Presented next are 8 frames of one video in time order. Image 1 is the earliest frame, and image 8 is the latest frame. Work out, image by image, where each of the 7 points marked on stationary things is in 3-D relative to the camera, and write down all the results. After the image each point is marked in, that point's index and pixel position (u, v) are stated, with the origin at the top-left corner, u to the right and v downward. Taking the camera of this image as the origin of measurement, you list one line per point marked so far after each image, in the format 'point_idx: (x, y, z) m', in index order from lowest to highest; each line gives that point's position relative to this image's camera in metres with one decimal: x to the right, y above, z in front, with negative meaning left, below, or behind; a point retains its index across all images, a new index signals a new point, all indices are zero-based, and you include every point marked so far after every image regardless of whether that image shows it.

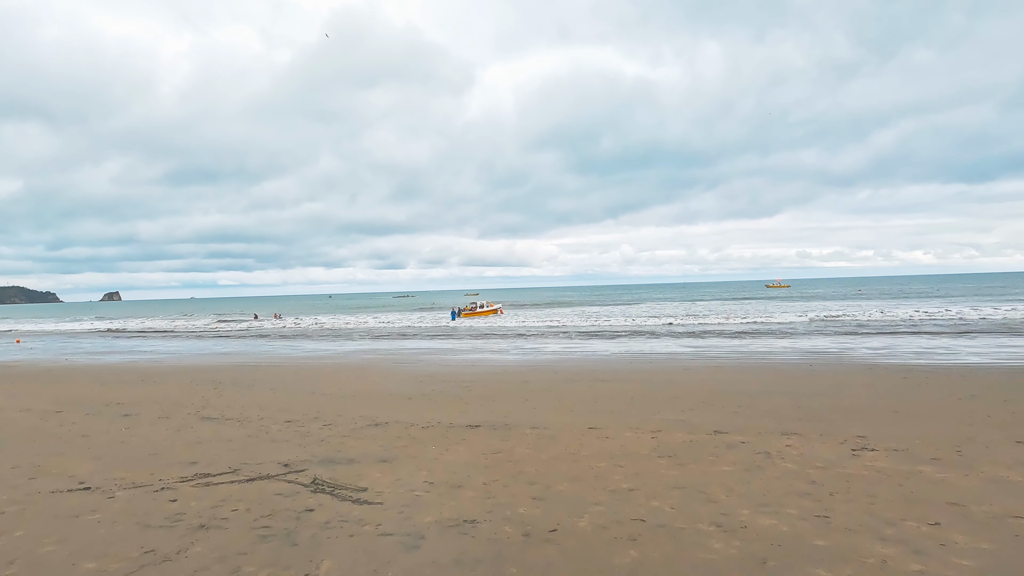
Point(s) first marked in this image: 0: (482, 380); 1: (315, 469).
0: (-0.7, -2.4, +12.2) m
1: (-2.2, -2.0, +5.3) m
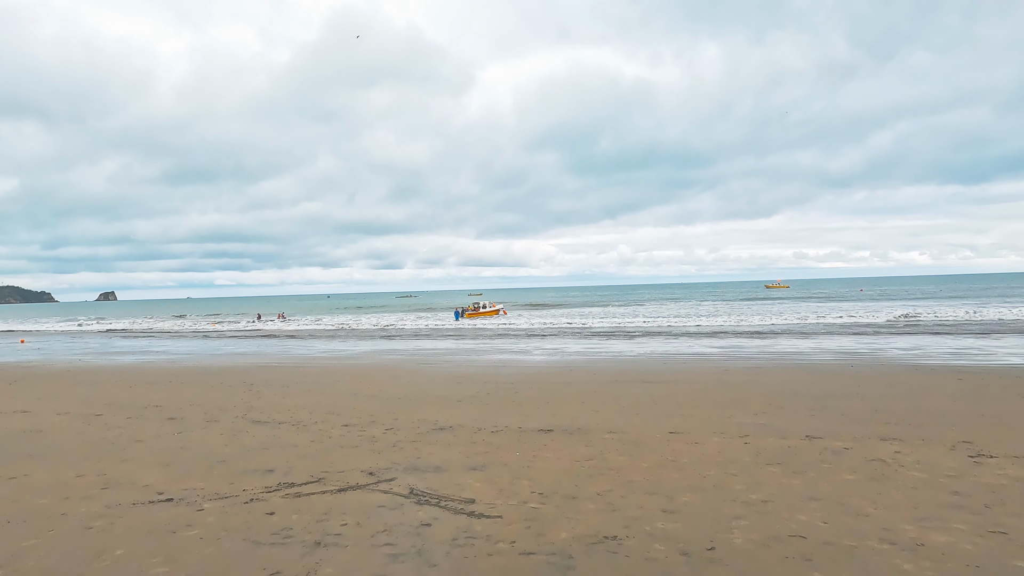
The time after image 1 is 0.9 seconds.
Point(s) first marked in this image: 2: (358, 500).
0: (+0.3, -2.3, +11.9) m
1: (-1.1, -2.0, +5.0) m
2: (-1.4, -2.0, +4.4) m
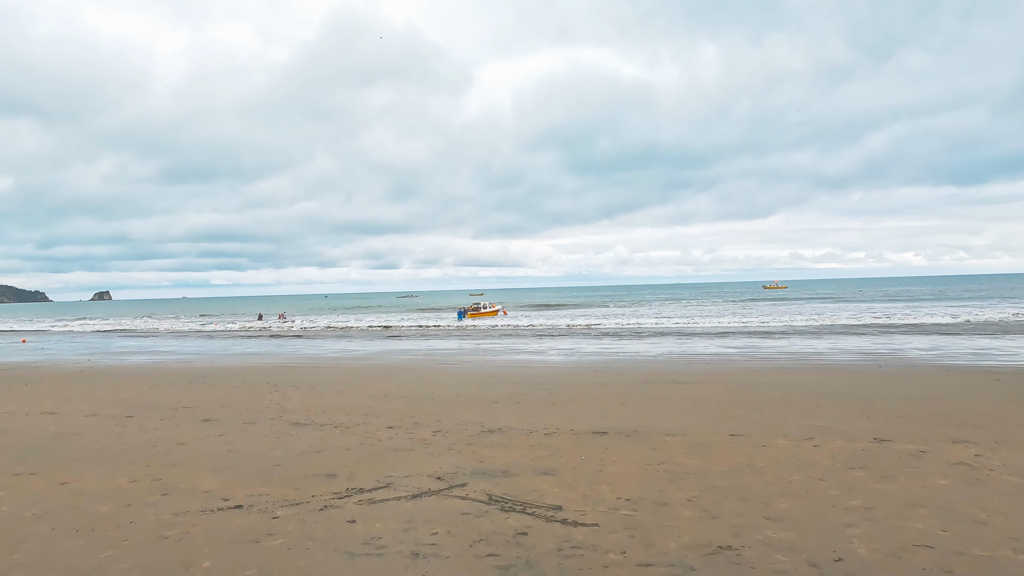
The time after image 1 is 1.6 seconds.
0: (+1.0, -2.3, +11.7) m
1: (-0.3, -2.0, +4.8) m
2: (-0.7, -2.0, +4.3) m
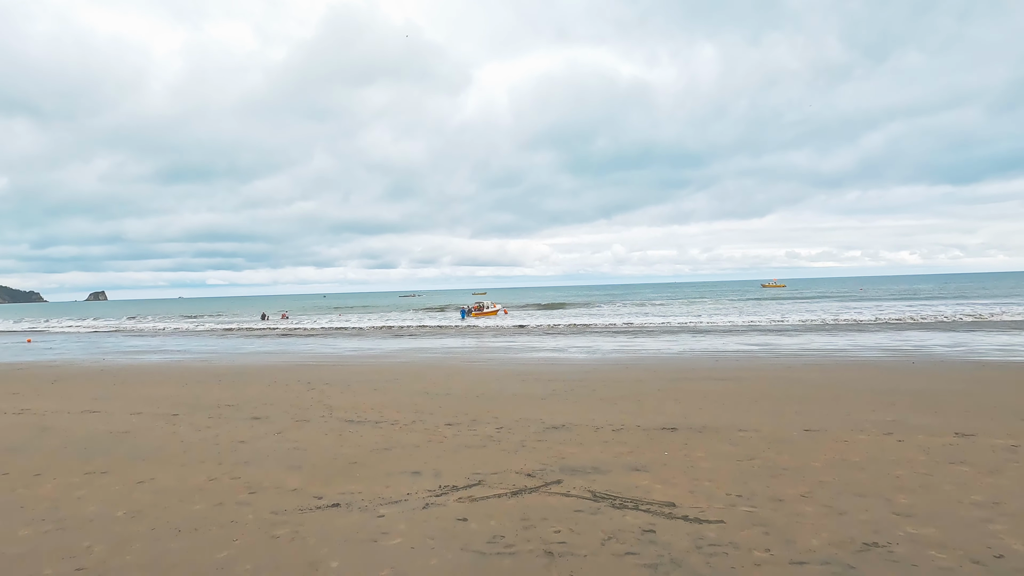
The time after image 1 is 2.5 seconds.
0: (+2.0, -2.2, +11.6) m
1: (+0.6, -1.9, +4.7) m
2: (+0.3, -1.9, +4.1) m
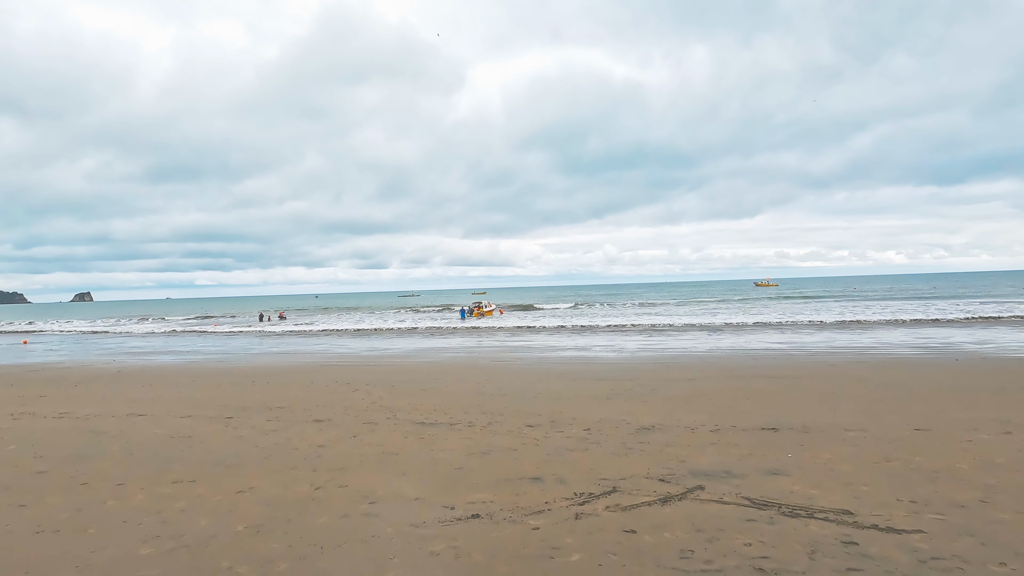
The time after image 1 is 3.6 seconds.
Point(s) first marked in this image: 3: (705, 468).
0: (+3.1, -2.1, +11.3) m
1: (+1.9, -1.8, +4.4) m
2: (+1.6, -1.8, +3.8) m
3: (+2.0, -1.9, +4.9) m
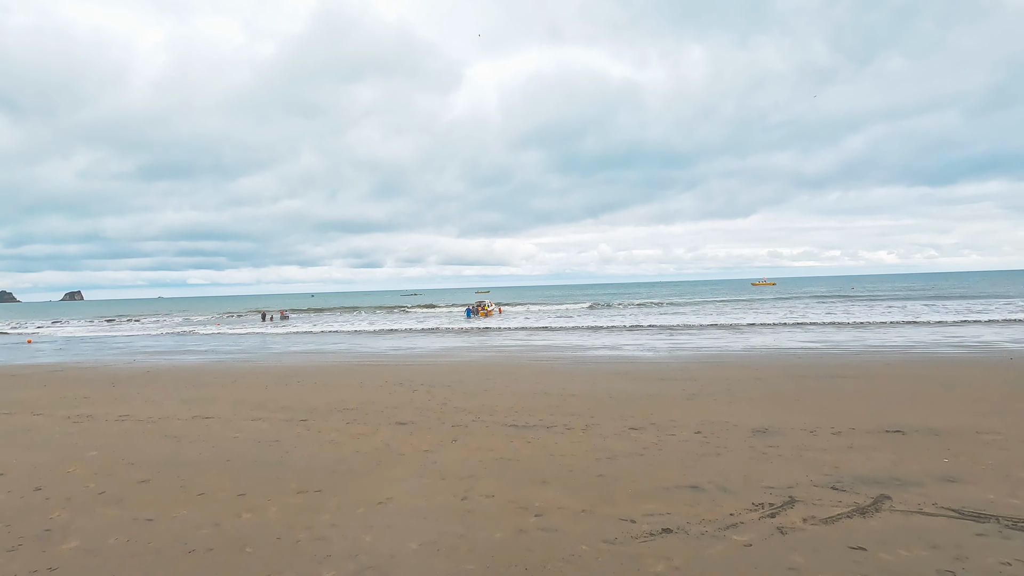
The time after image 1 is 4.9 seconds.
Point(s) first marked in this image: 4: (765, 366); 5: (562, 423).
0: (+4.5, -2.1, +11.0) m
1: (+3.3, -1.8, +4.1) m
2: (+3.0, -1.7, +3.5) m
3: (+3.4, -1.8, +4.6) m
4: (+6.7, -2.1, +12.7) m
5: (+0.7, -2.0, +7.0) m
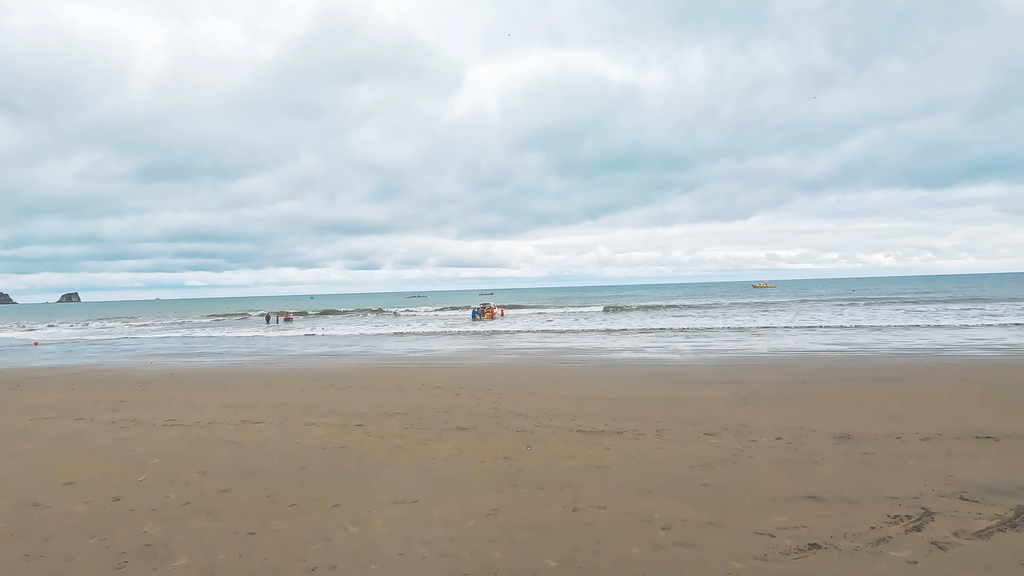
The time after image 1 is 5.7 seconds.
0: (+5.4, -2.1, +10.8) m
1: (+4.3, -1.8, +3.9) m
2: (+4.0, -1.7, +3.3) m
3: (+4.4, -1.8, +4.4) m
4: (+7.6, -2.1, +12.5) m
5: (+1.7, -2.0, +6.8) m
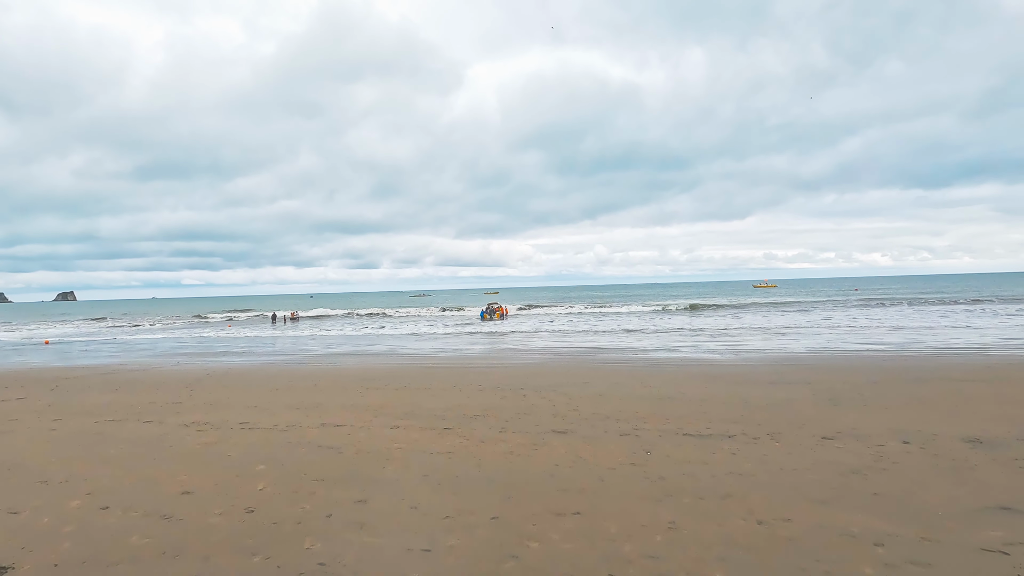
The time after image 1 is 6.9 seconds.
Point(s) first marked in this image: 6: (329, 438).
0: (+6.8, -2.1, +10.5) m
1: (+5.7, -1.7, +3.6) m
2: (+5.4, -1.7, +3.0) m
3: (+5.8, -1.8, +4.1) m
4: (+9.0, -2.1, +12.2) m
5: (+3.1, -2.0, +6.5) m
6: (-2.5, -2.1, +6.6) m
